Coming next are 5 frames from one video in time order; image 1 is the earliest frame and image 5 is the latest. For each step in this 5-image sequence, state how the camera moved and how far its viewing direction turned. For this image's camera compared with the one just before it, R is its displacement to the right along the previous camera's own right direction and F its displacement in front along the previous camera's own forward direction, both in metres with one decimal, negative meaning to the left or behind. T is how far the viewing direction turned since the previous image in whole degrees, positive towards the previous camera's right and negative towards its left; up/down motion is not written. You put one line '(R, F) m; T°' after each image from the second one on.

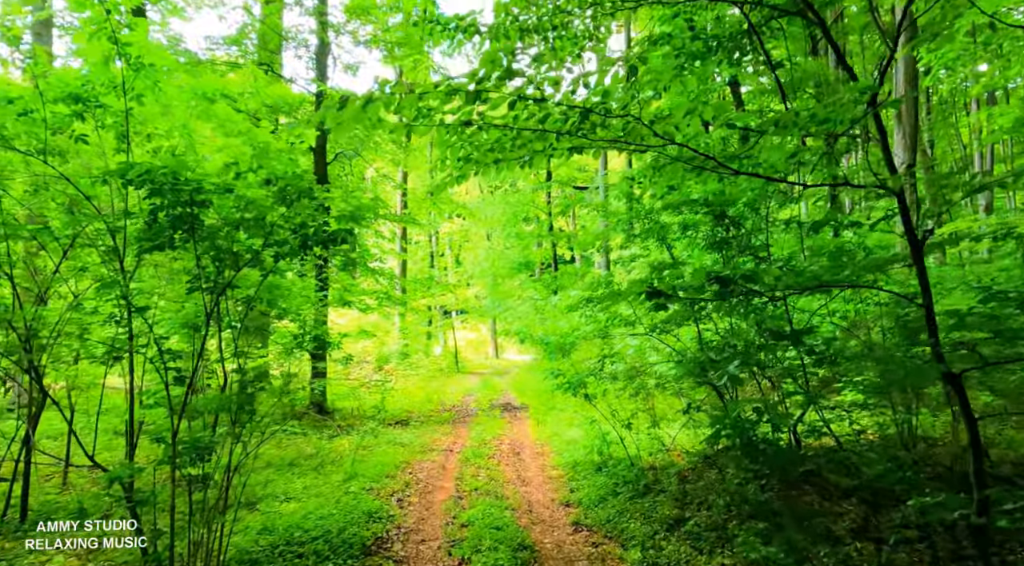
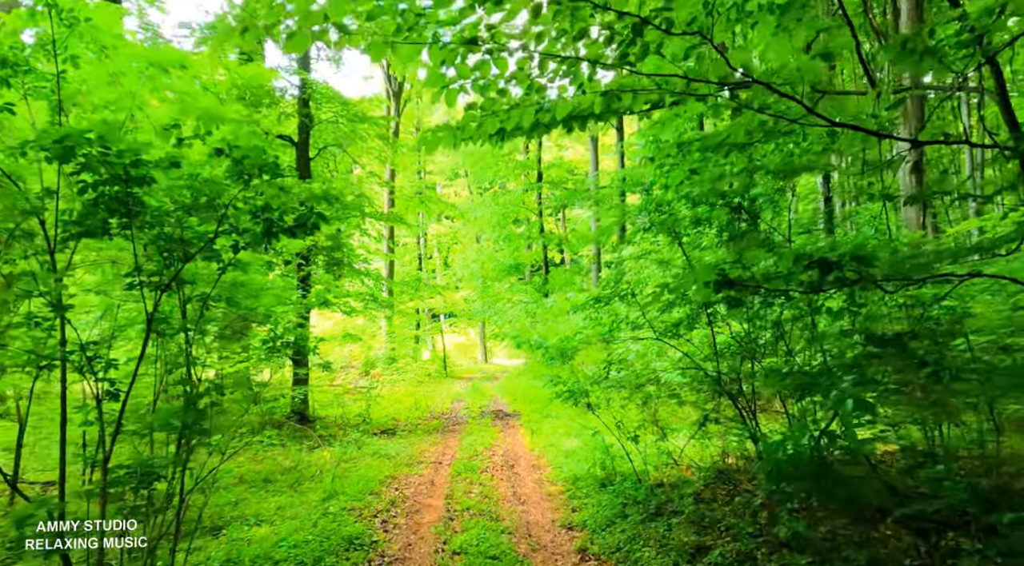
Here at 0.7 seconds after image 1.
(-0.1, +0.8) m; +1°
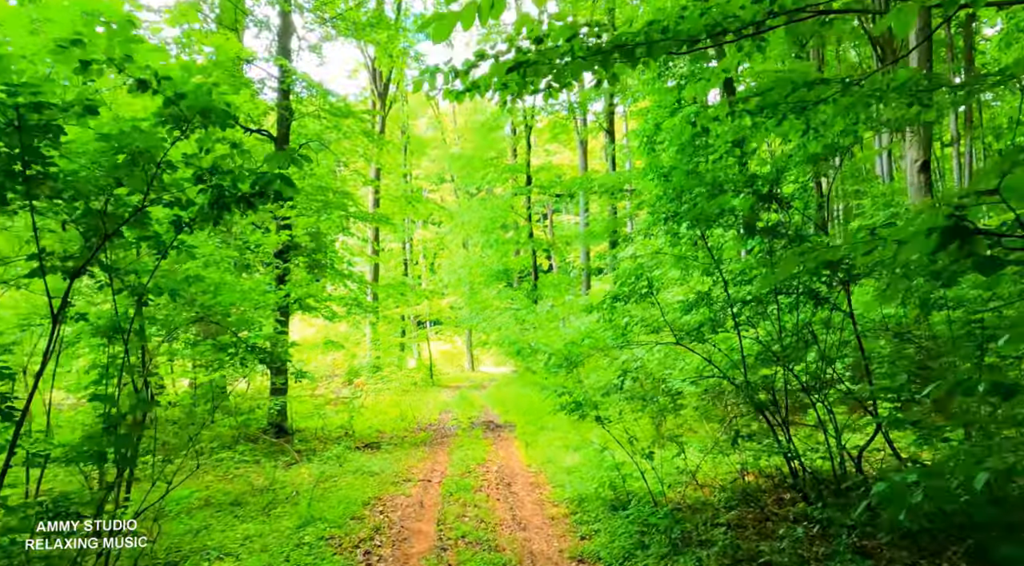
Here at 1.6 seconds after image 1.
(-0.1, +0.9) m; +1°
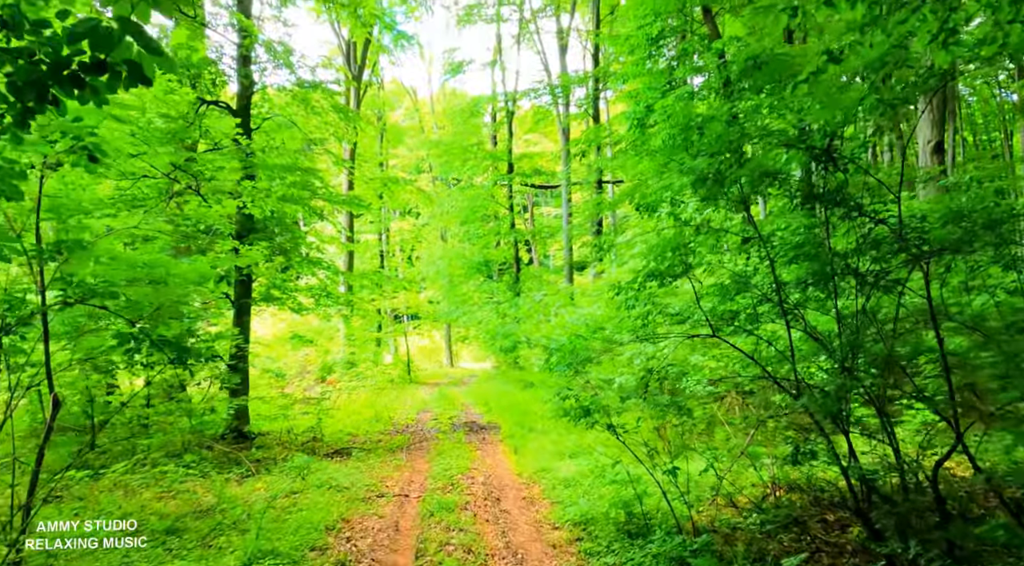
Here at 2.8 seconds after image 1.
(-0.1, +1.3) m; +2°
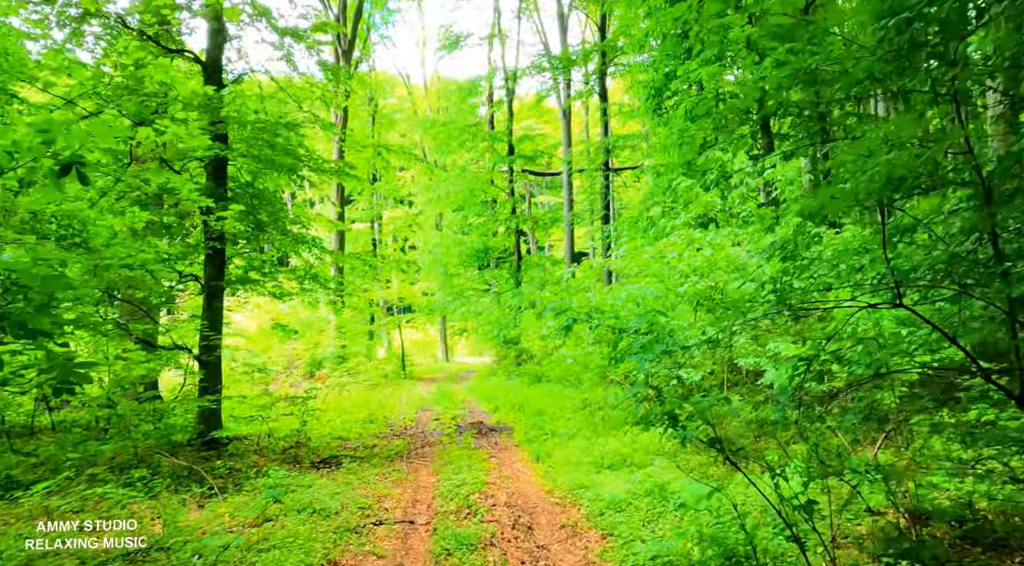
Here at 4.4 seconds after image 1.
(-0.4, +1.9) m; +1°
